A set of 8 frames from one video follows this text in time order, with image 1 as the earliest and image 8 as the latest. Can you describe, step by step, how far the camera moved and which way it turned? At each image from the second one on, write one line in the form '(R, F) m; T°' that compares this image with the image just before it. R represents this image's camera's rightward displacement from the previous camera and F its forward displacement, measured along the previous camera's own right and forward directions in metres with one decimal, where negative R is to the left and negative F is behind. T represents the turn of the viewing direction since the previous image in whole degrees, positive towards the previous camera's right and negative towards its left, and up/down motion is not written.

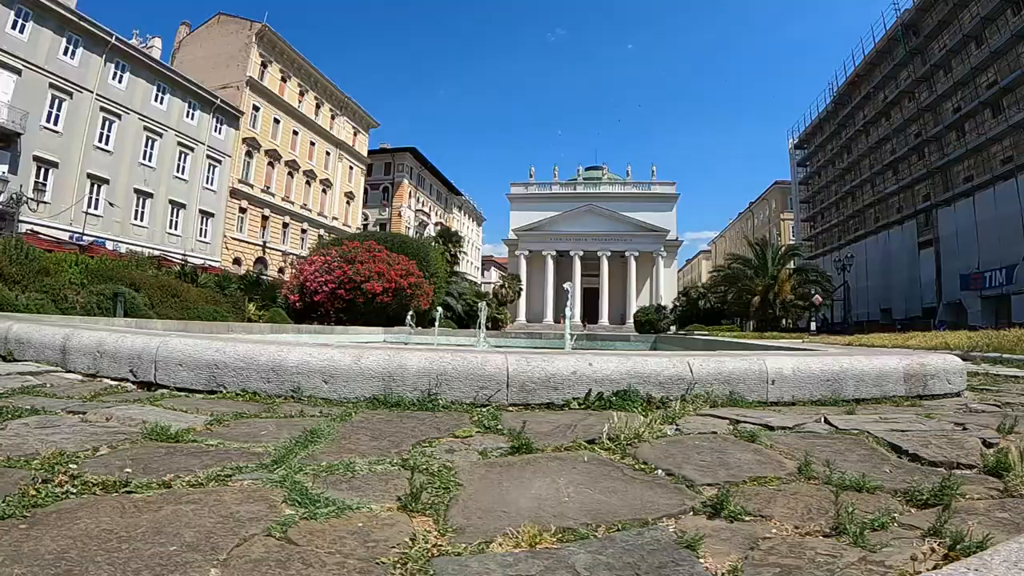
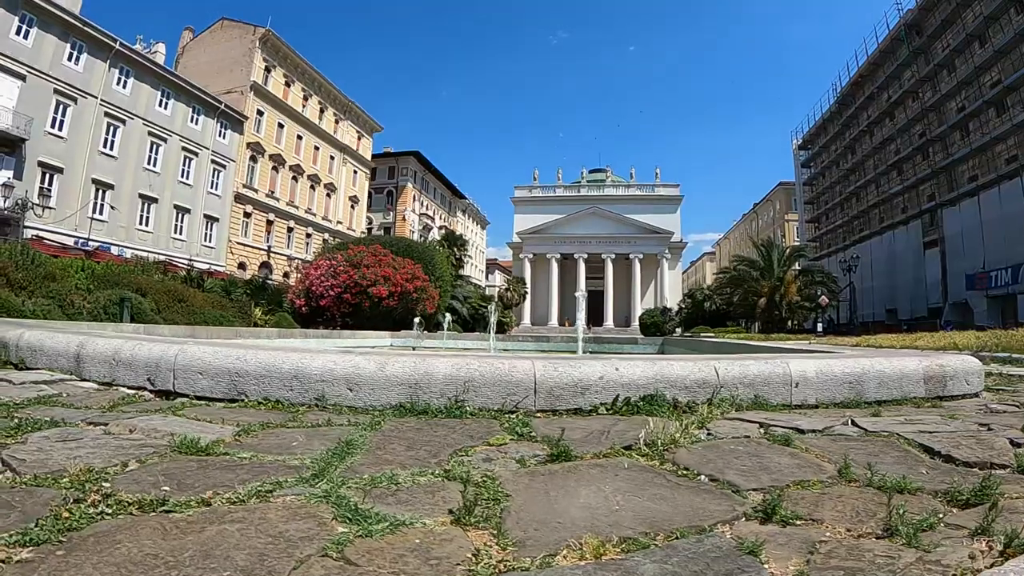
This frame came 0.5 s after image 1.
(-0.3, +0.1) m; +1°
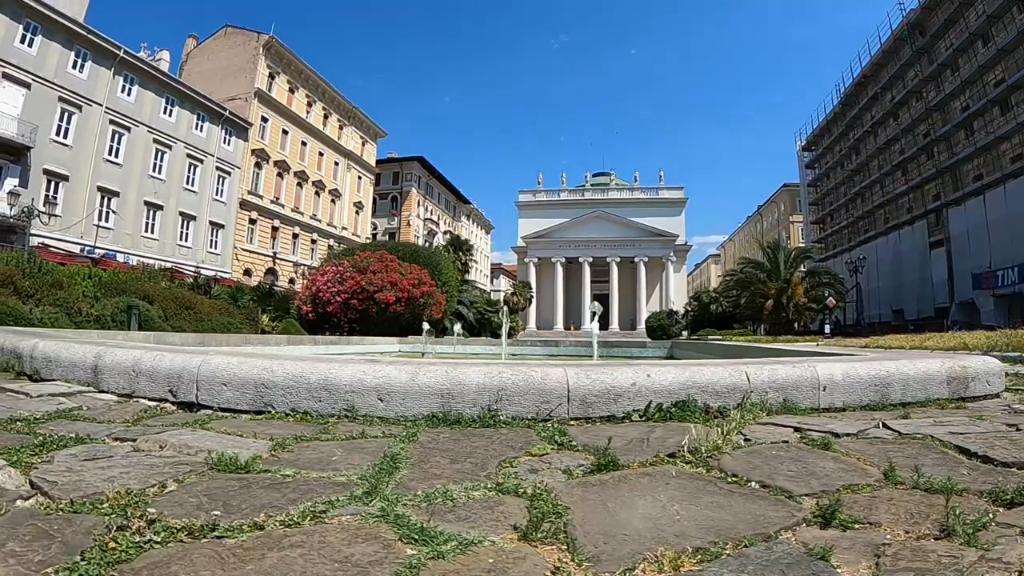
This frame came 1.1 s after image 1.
(-0.4, +0.1) m; +2°
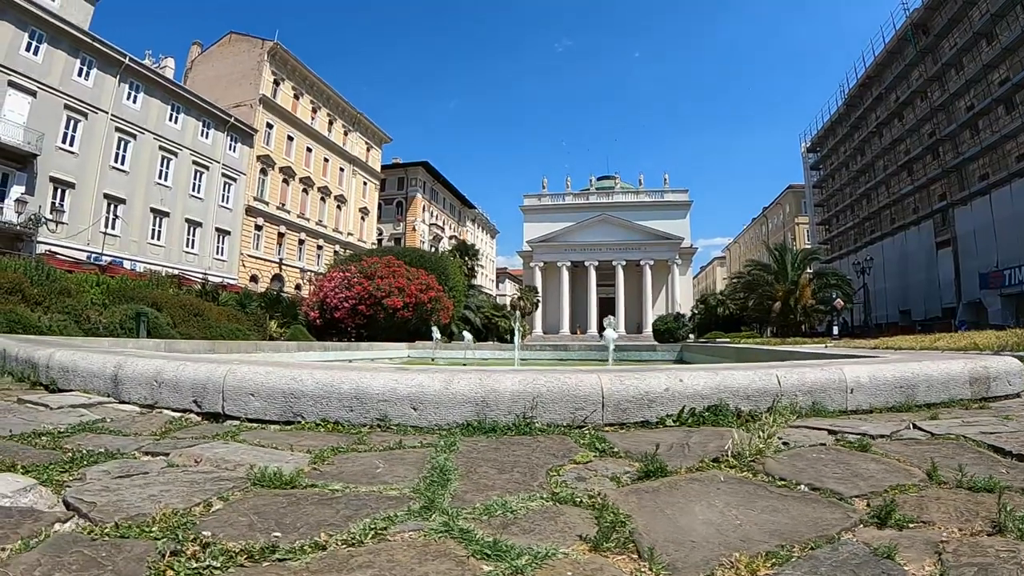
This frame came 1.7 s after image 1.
(-0.4, +0.1) m; +1°
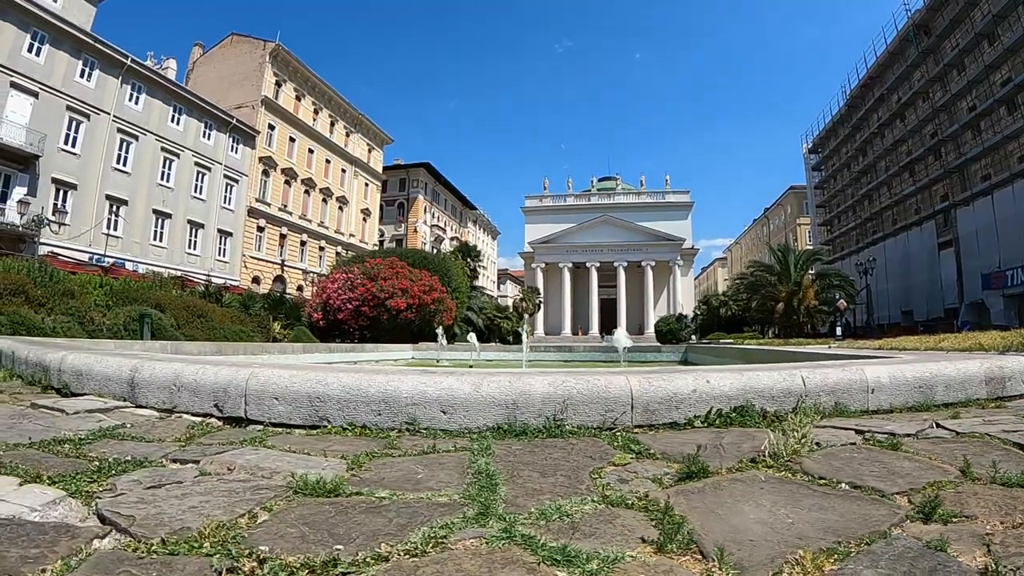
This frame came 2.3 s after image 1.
(-0.3, +0.1) m; +2°
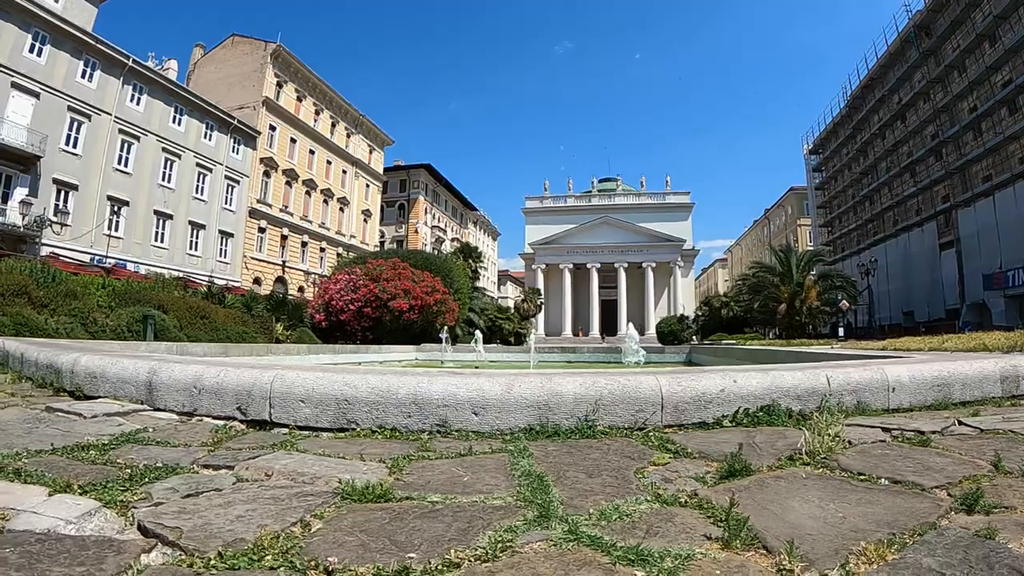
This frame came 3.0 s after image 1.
(-0.4, +0.1) m; +2°
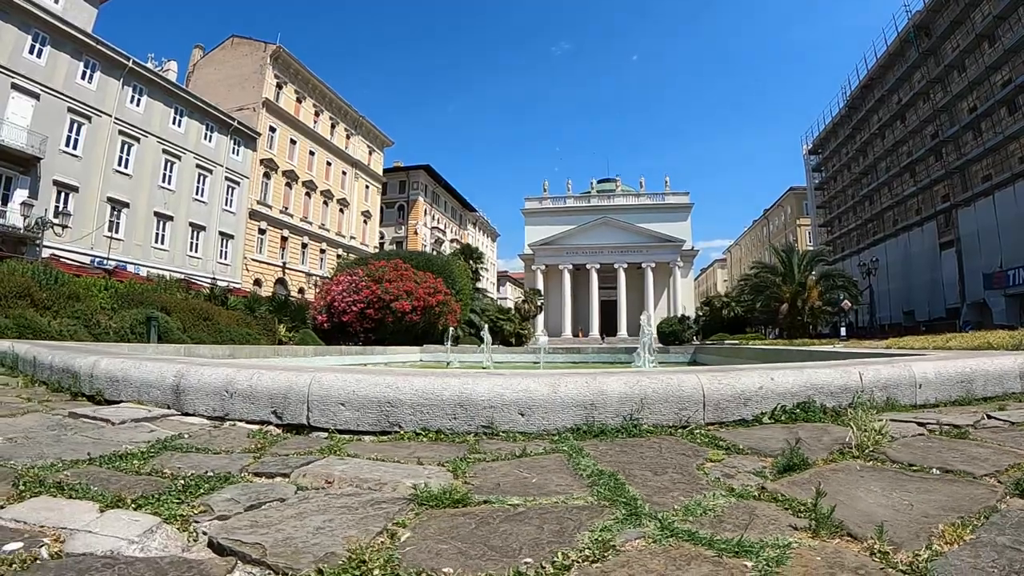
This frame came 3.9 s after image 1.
(-0.5, +0.2) m; +3°
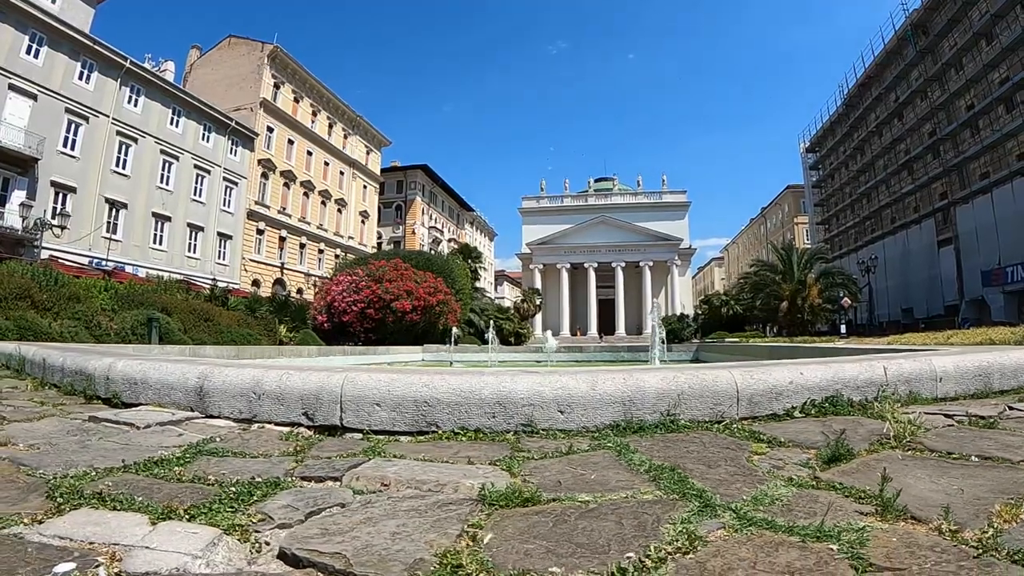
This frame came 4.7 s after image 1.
(-0.4, +0.2) m; +2°
